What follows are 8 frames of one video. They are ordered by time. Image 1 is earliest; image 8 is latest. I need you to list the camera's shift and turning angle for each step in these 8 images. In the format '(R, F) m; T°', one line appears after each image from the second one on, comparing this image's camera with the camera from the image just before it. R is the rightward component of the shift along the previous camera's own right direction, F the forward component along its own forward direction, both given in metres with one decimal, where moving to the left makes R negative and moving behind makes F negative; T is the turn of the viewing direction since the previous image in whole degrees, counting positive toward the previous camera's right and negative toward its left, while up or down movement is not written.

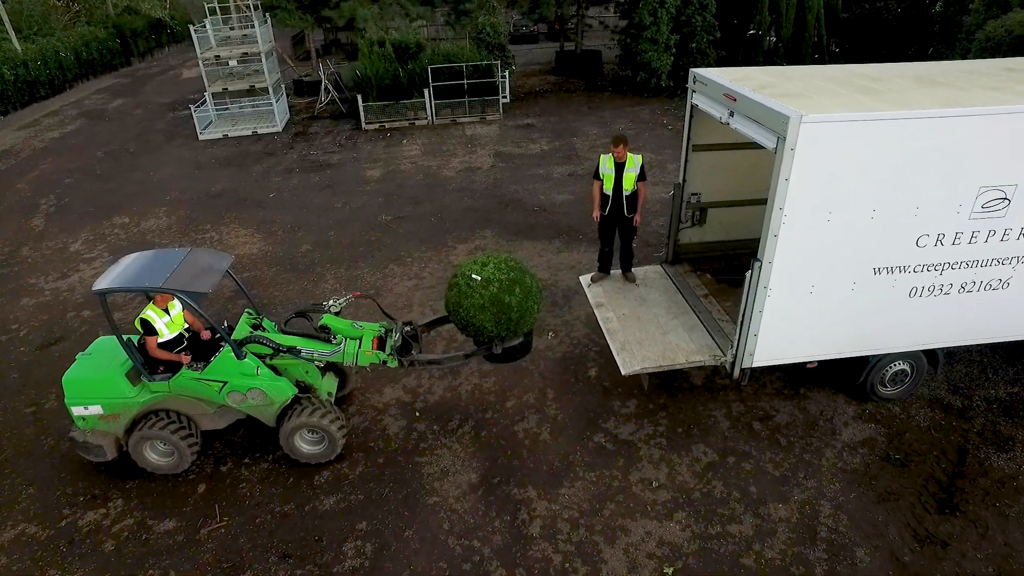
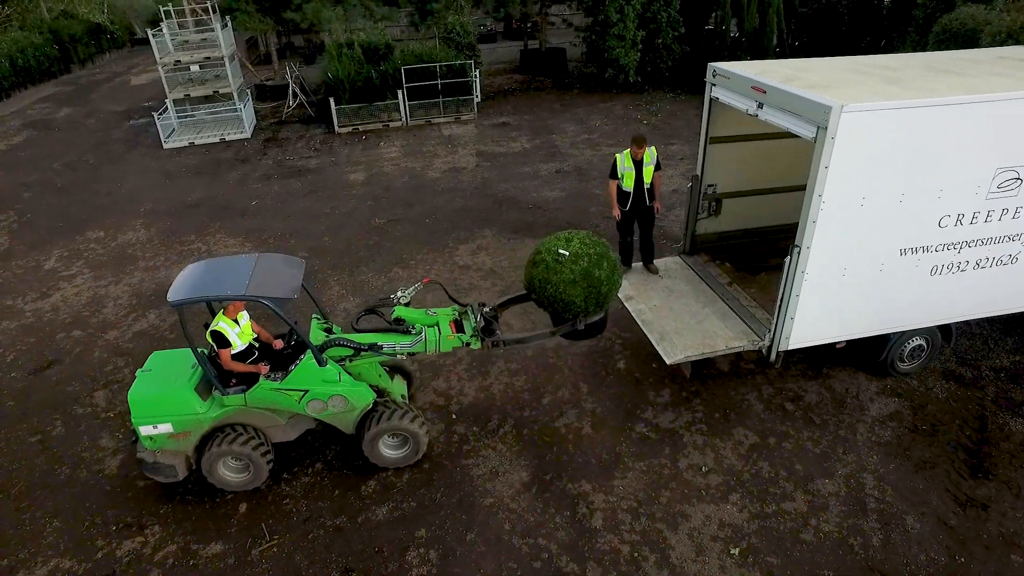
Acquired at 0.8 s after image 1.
(-0.8, 0.0) m; +4°
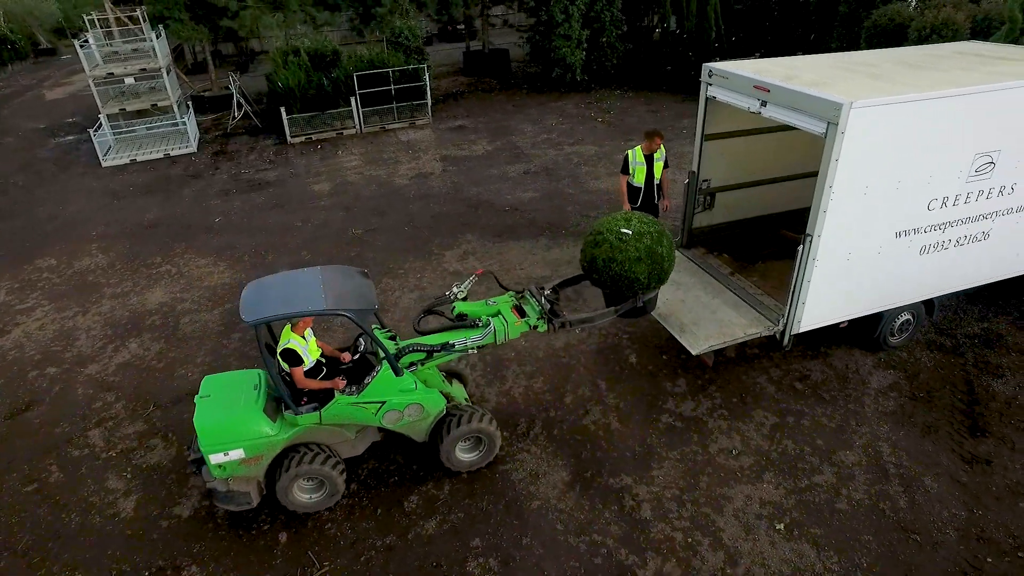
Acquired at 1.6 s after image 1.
(-0.8, 0.0) m; +6°
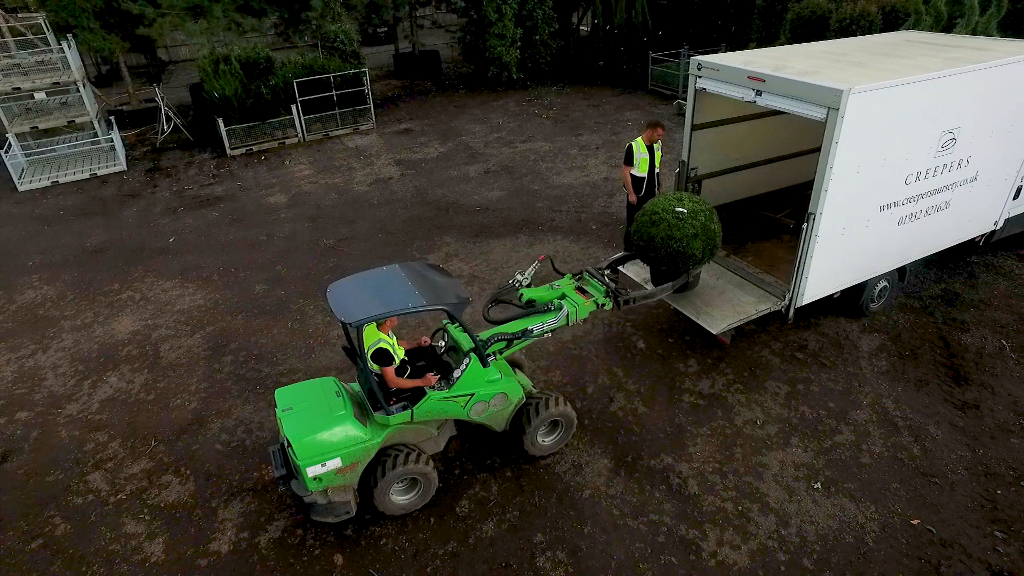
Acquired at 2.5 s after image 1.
(-0.9, 0.0) m; +7°
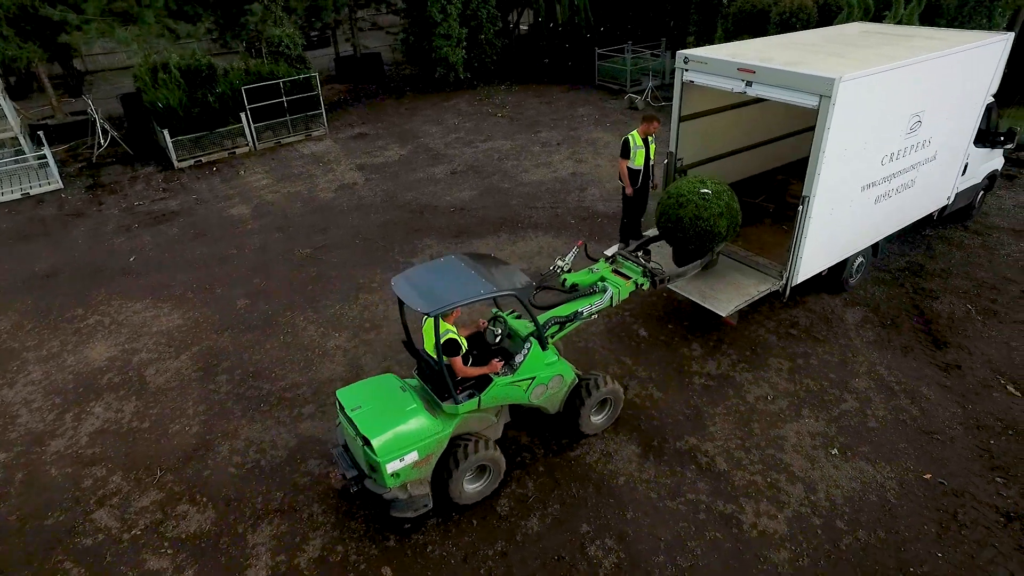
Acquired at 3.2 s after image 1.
(-0.7, 0.0) m; +6°
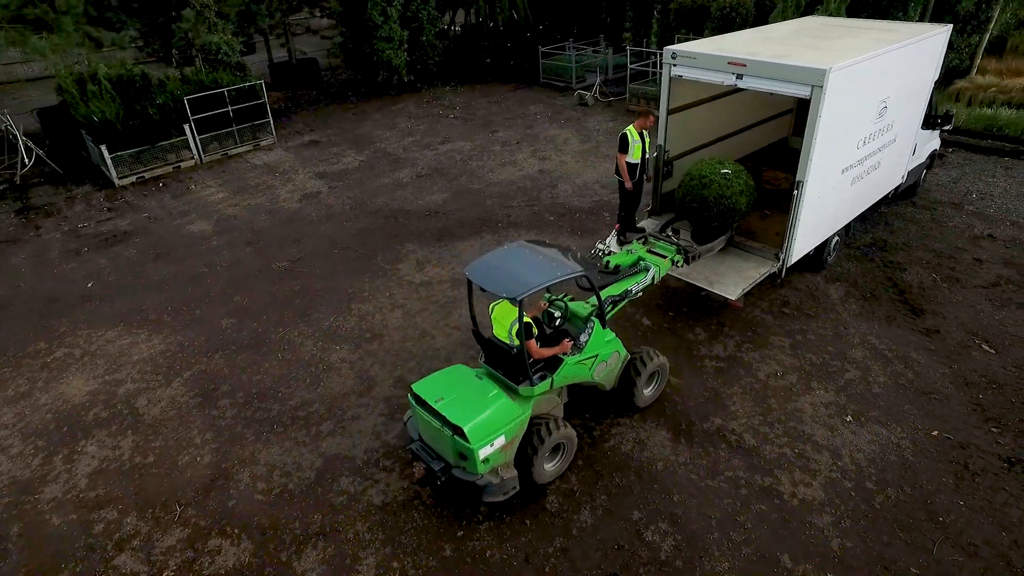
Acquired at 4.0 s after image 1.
(-0.9, 0.0) m; +7°
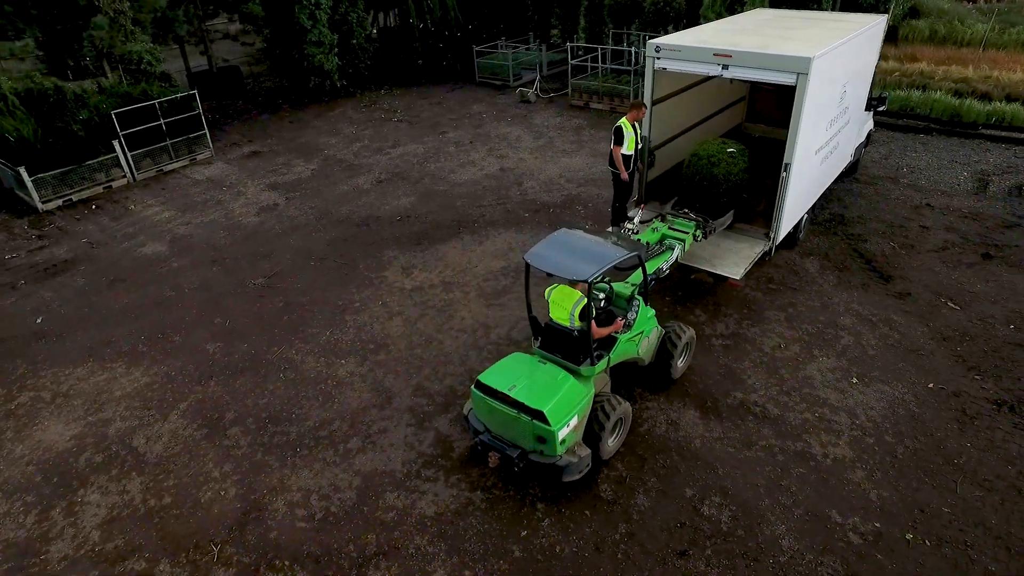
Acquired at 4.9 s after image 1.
(-1.0, +0.1) m; +8°
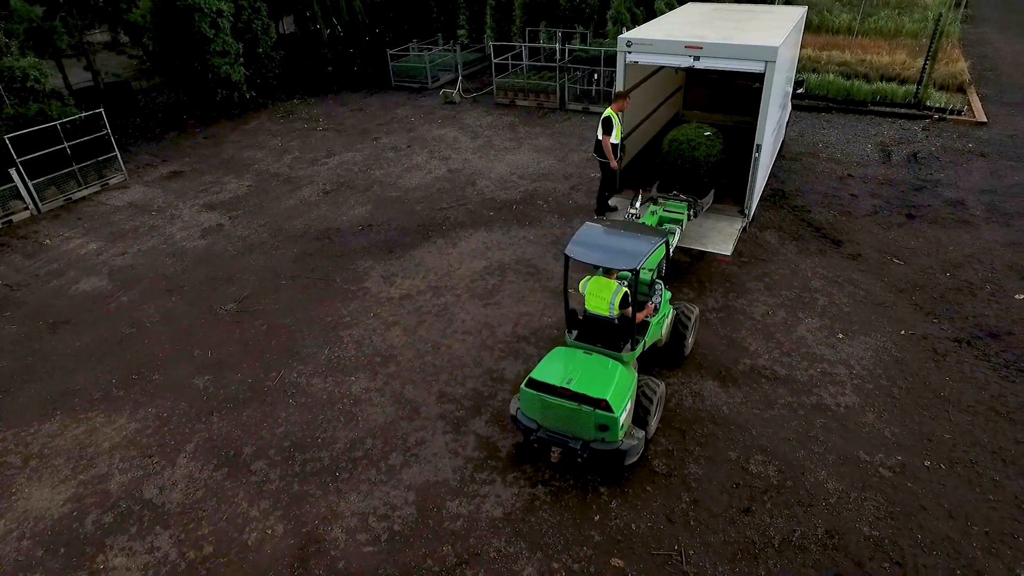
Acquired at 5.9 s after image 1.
(-1.2, +0.1) m; +10°
